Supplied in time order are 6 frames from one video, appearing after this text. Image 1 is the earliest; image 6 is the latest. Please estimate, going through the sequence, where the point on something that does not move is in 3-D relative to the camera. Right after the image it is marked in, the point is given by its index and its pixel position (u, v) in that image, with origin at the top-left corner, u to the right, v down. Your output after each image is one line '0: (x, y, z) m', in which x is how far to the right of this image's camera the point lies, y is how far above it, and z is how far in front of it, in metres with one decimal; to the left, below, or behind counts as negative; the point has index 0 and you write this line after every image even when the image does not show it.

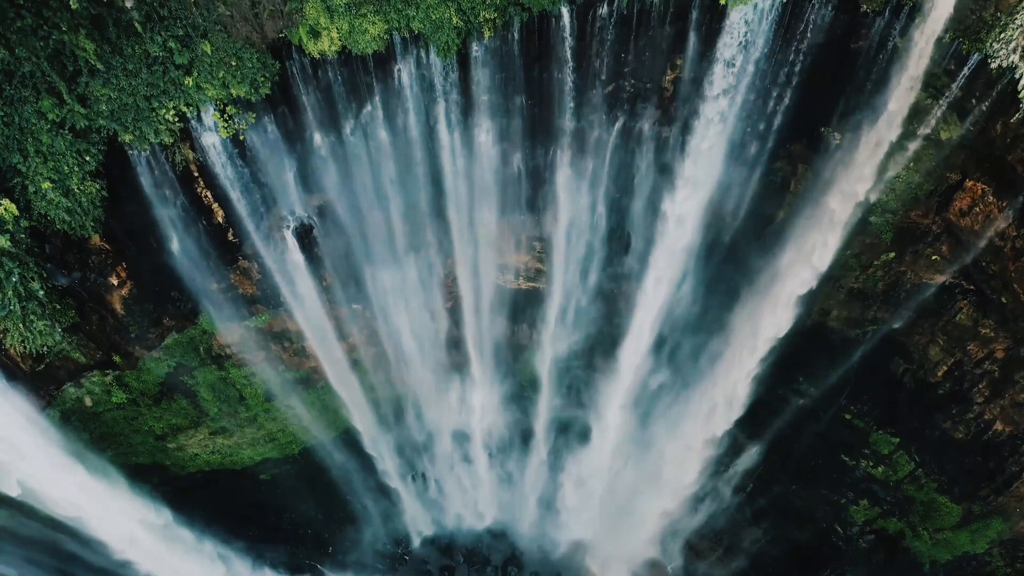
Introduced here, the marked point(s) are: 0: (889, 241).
0: (+5.9, +0.7, +10.0) m
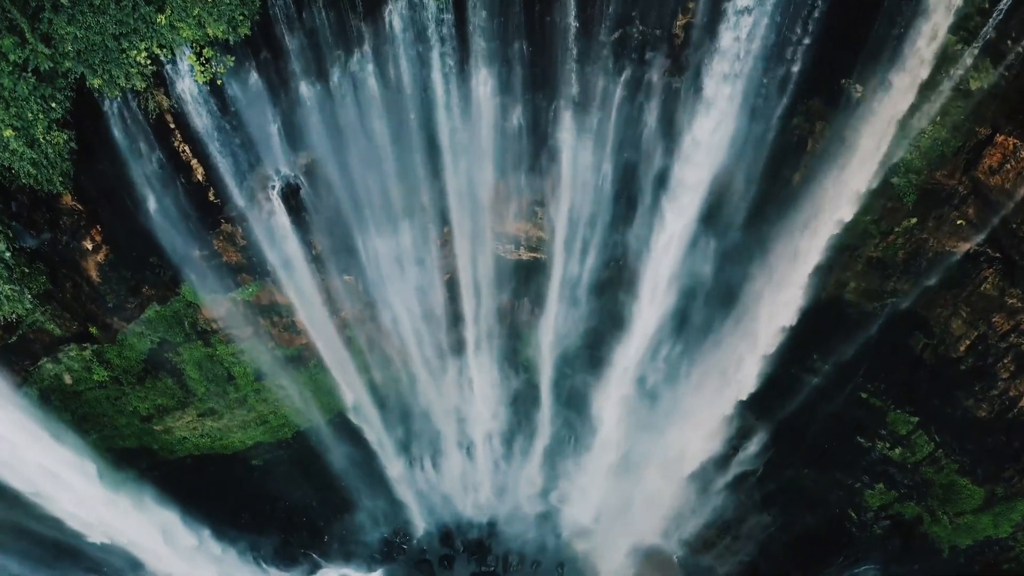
0: (+5.9, +1.2, +9.4) m
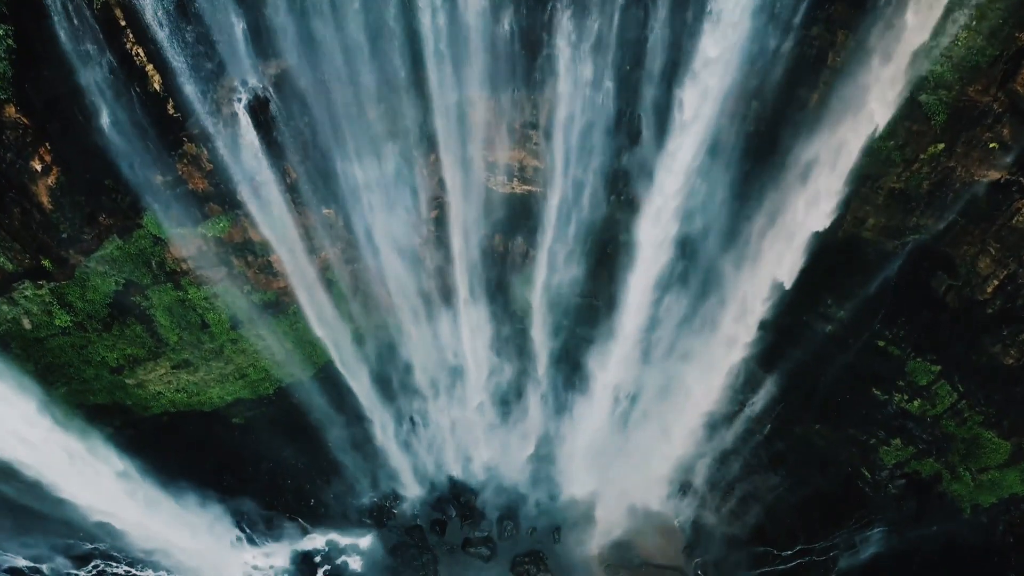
0: (+5.7, +2.2, +8.6) m
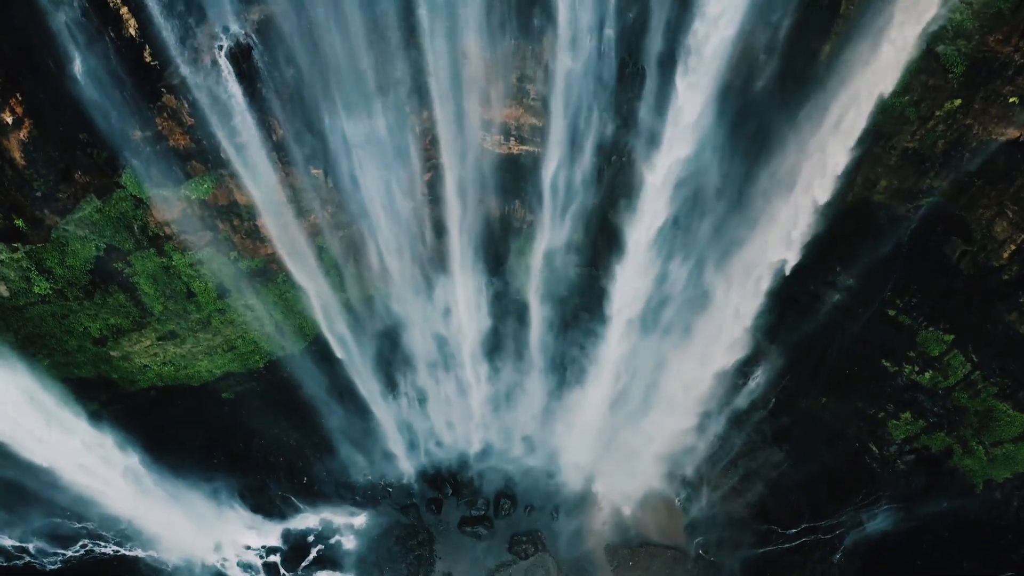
0: (+5.7, +2.7, +8.2) m
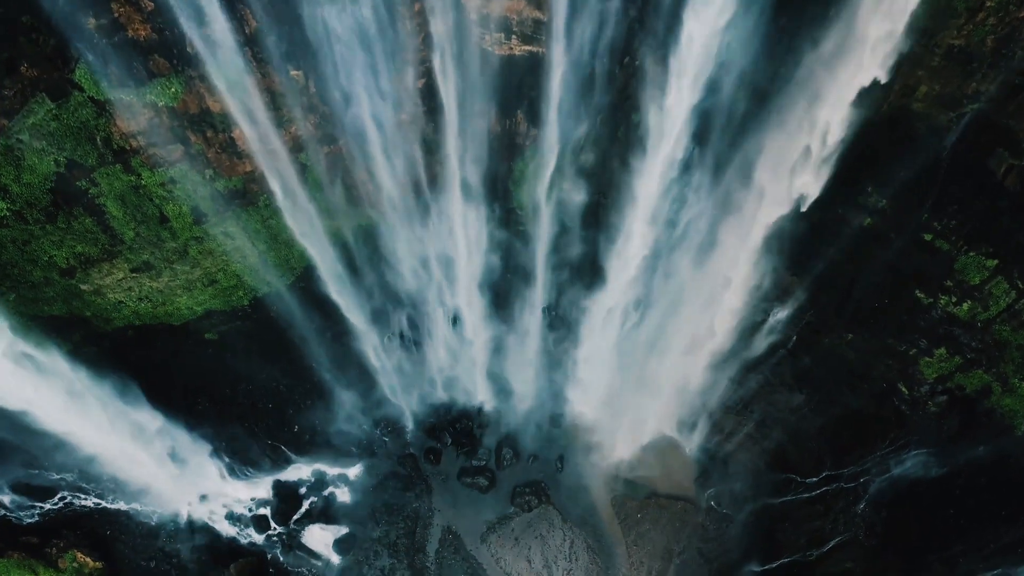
0: (+5.7, +3.8, +7.3) m
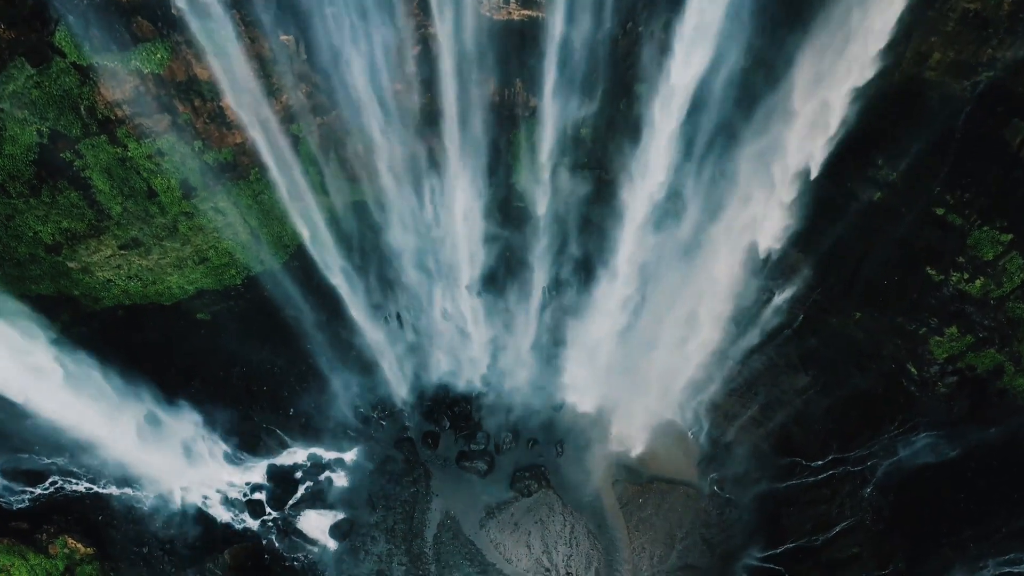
0: (+5.7, +4.1, +6.9) m
